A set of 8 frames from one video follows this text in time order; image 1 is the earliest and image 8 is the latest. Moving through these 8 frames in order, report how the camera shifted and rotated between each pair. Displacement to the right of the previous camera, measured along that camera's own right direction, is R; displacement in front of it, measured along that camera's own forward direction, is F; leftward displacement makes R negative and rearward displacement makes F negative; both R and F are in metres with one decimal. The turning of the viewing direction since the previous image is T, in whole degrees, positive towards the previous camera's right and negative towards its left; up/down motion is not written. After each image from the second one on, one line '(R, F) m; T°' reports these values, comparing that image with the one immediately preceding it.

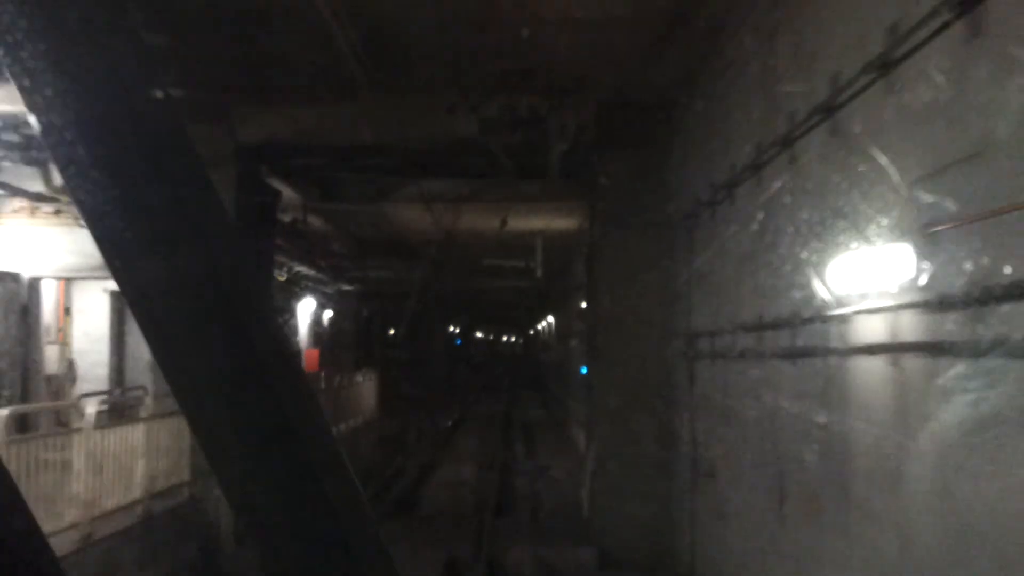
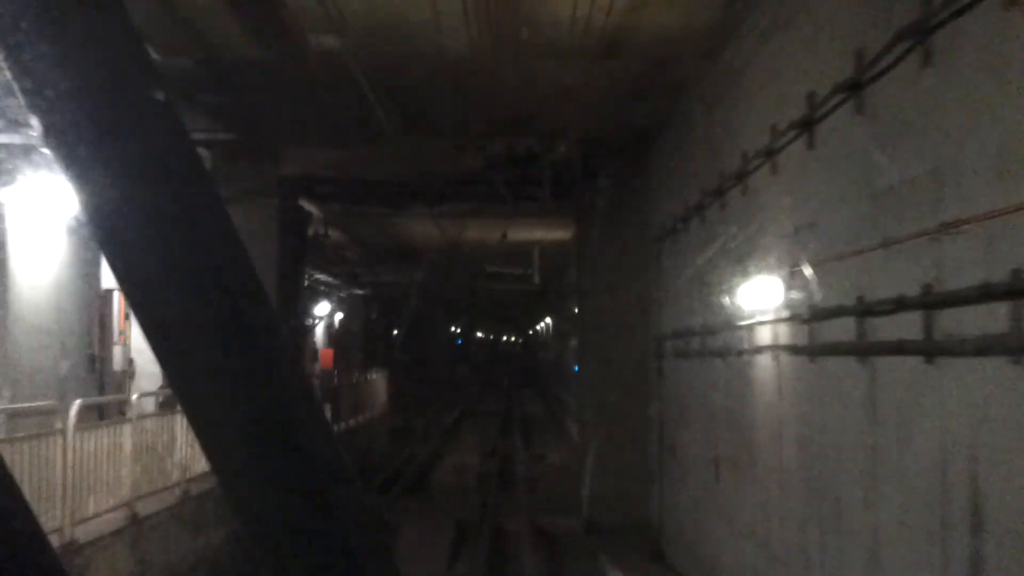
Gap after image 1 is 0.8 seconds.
(0.0, -2.0) m; 0°
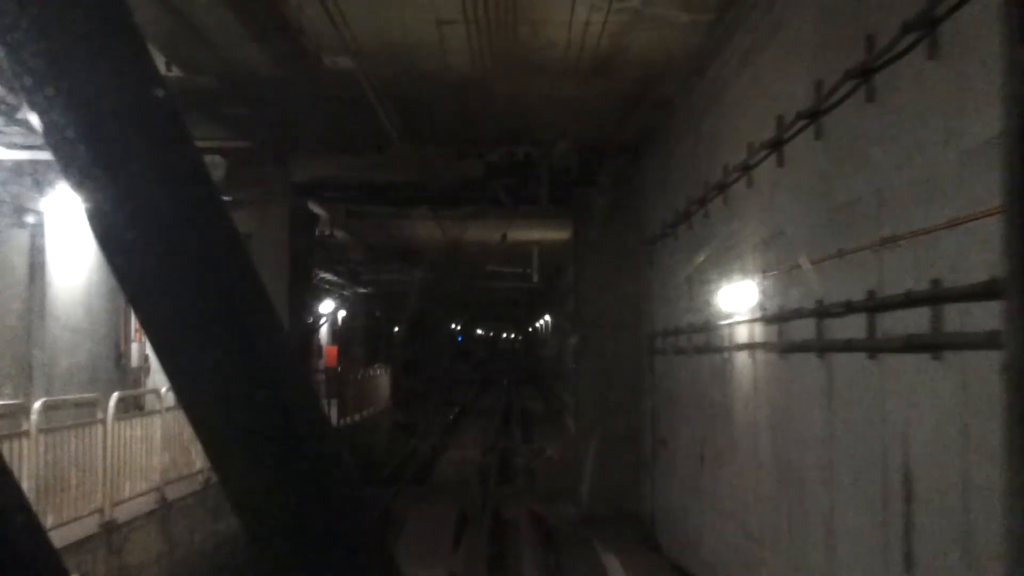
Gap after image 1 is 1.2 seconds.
(0.0, -0.6) m; 0°
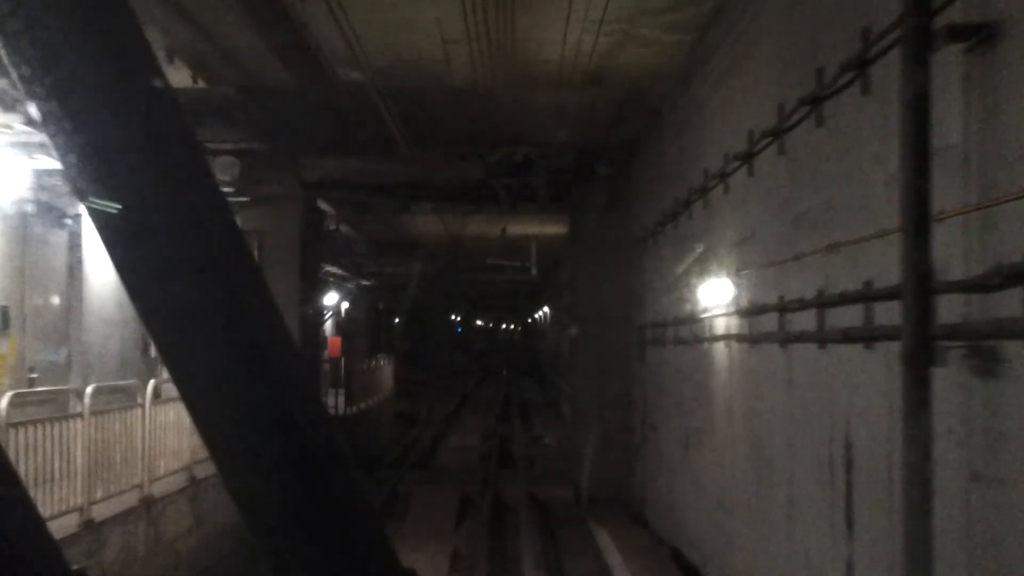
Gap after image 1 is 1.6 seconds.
(0.0, -0.8) m; 0°
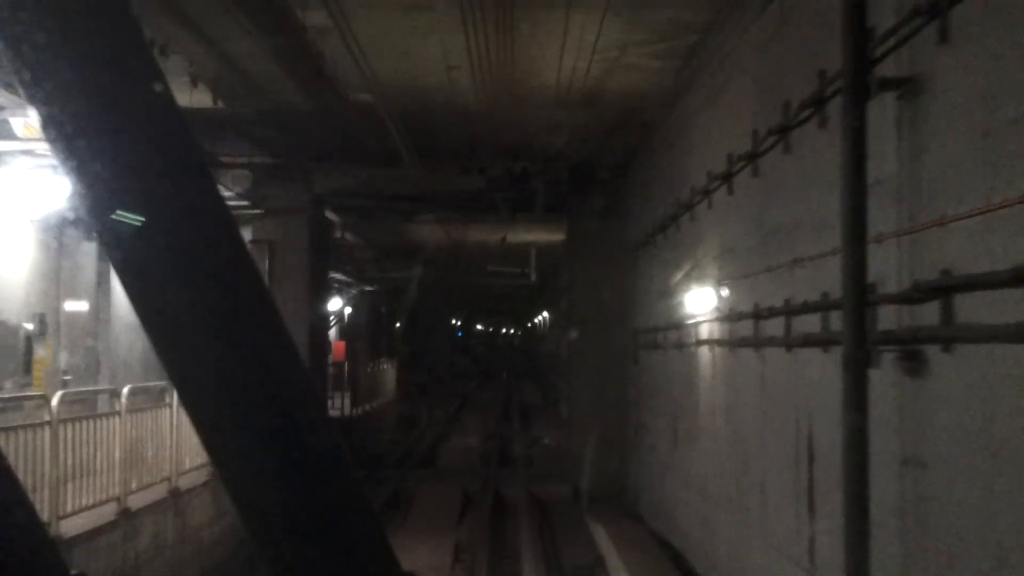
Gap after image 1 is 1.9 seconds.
(0.0, -0.7) m; 0°
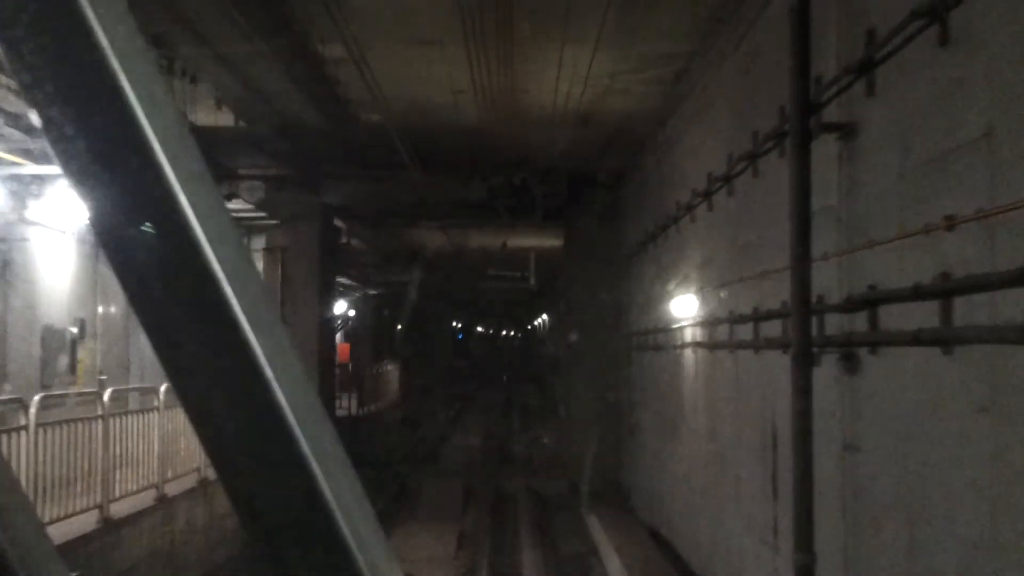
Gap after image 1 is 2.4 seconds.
(0.0, -0.8) m; 0°
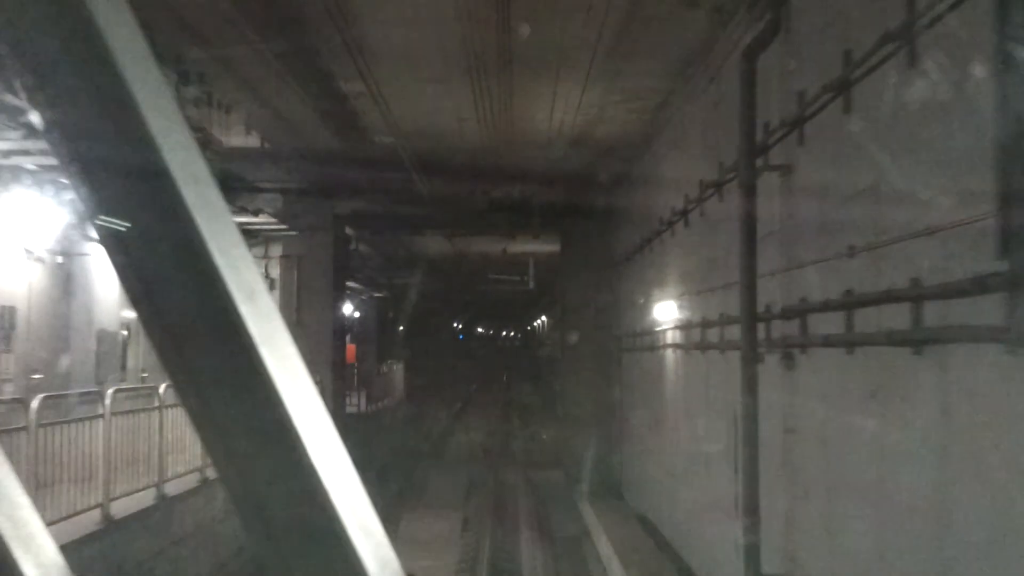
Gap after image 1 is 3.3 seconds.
(0.0, -1.1) m; 0°
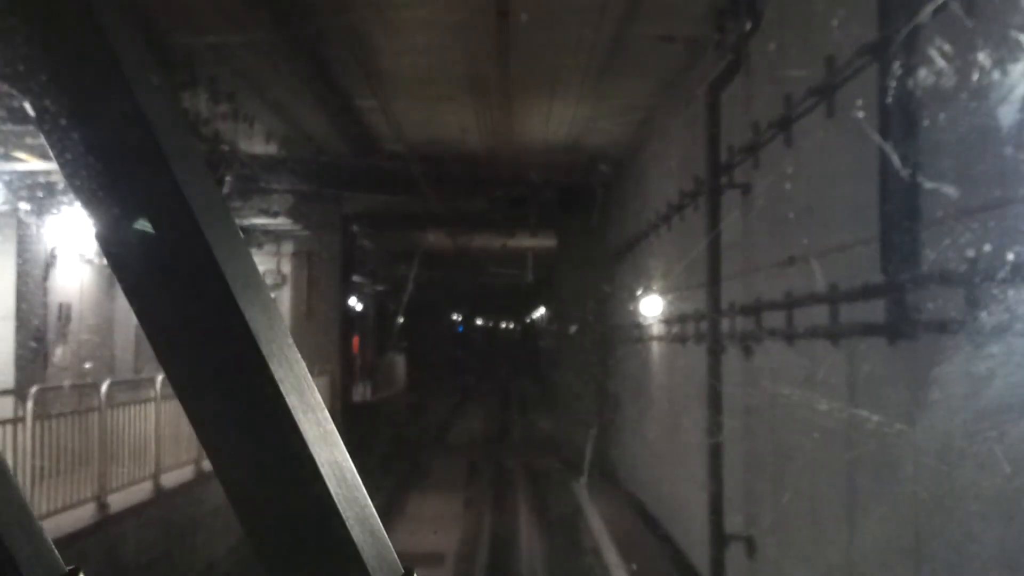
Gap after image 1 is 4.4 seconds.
(0.0, -0.9) m; 0°
